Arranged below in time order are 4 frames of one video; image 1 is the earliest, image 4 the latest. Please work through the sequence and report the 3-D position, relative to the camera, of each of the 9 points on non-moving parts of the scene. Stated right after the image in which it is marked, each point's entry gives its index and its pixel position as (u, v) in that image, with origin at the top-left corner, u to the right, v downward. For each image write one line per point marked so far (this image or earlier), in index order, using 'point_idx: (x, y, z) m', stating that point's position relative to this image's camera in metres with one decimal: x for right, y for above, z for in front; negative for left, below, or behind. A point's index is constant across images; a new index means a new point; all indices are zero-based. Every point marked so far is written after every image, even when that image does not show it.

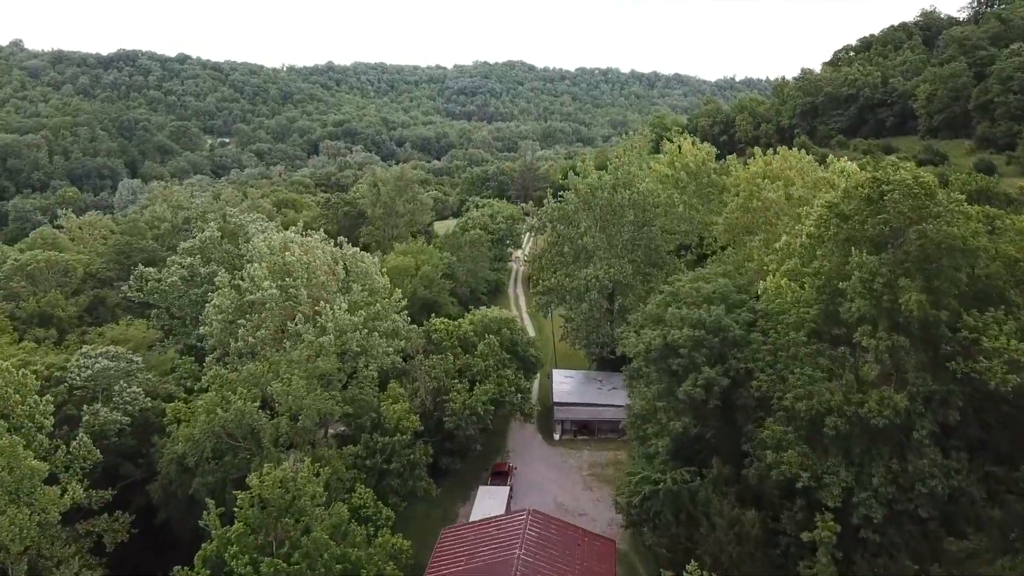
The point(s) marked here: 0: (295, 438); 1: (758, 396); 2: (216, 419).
0: (-5.1, -3.5, +19.4) m
1: (+5.4, -2.6, +18.0) m
2: (-6.6, -2.9, +18.4) m
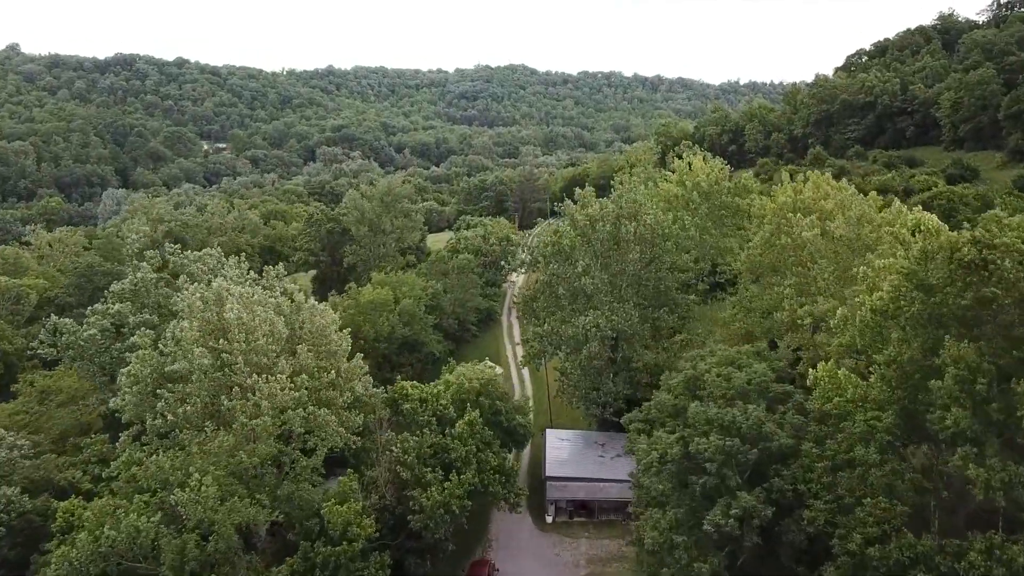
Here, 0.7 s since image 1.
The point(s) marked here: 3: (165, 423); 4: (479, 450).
0: (-5.6, -5.0, +15.2) m
1: (+5.0, -4.0, +13.8) m
2: (-7.1, -4.4, +14.2) m
3: (-7.6, -2.9, +17.9) m
4: (-0.8, -3.8, +19.8) m
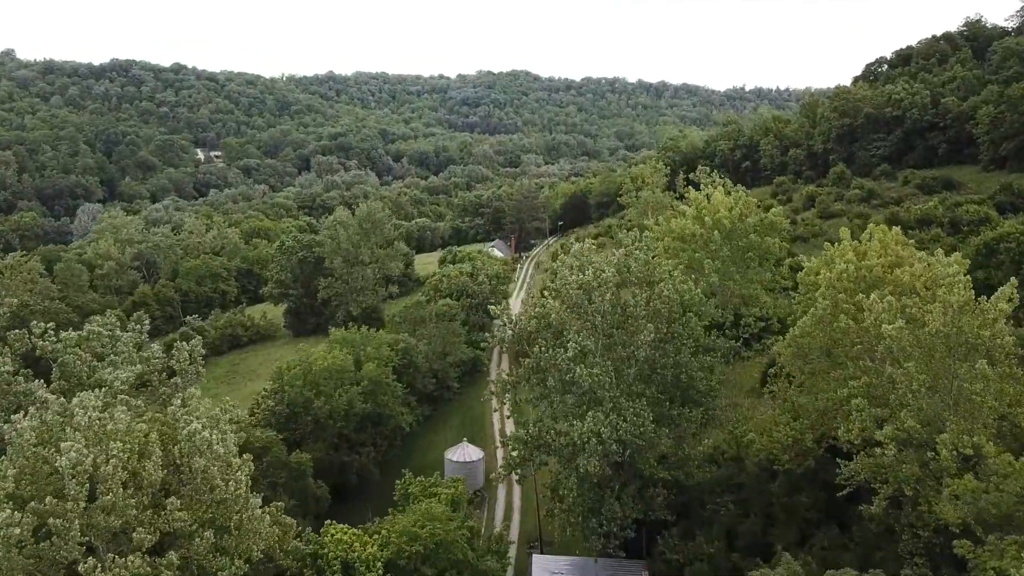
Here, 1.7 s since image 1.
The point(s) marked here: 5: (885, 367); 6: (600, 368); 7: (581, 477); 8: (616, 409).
0: (-6.2, -7.0, +9.4) m
1: (+4.4, -6.1, +7.9) m
2: (-7.7, -6.4, +8.4) m
3: (-8.2, -5.0, +12.1) m
4: (-1.4, -5.9, +13.9) m
5: (+7.4, -1.6, +16.4) m
6: (+2.1, -1.9, +19.2) m
7: (+1.6, -4.4, +18.9) m
8: (+2.4, -2.7, +18.8) m
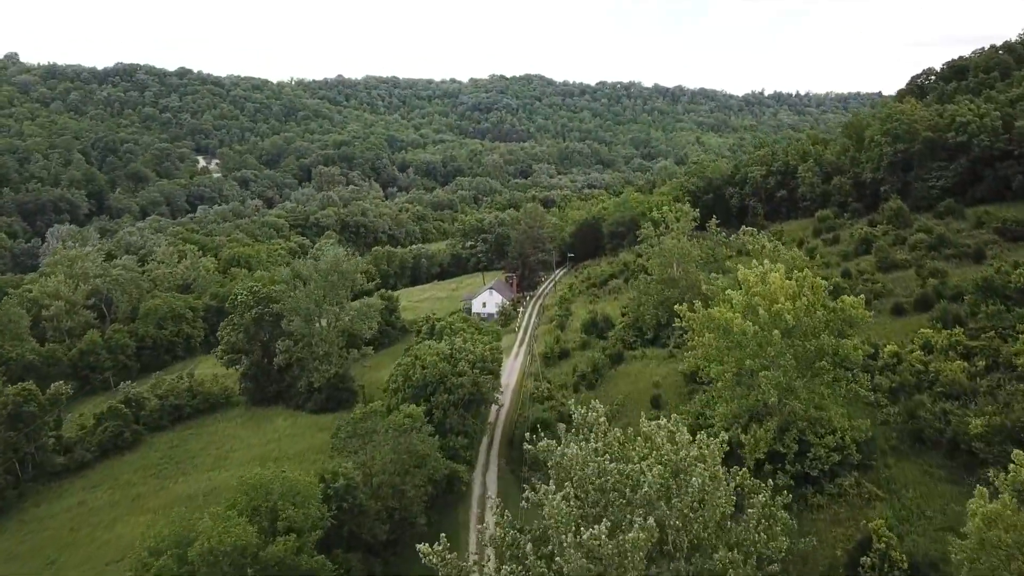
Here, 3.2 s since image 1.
0: (-7.1, -10.3, +0.7) m
1: (+3.4, -9.4, -0.9) m
2: (-8.7, -9.7, -0.2) m
3: (-9.1, -8.3, +3.5) m
4: (-2.3, -9.2, +5.2) m
5: (+6.6, -5.0, +7.5) m
6: (+1.3, -5.3, +10.4) m
7: (+0.8, -7.7, +10.1) m
8: (+1.6, -6.1, +10.0) m
